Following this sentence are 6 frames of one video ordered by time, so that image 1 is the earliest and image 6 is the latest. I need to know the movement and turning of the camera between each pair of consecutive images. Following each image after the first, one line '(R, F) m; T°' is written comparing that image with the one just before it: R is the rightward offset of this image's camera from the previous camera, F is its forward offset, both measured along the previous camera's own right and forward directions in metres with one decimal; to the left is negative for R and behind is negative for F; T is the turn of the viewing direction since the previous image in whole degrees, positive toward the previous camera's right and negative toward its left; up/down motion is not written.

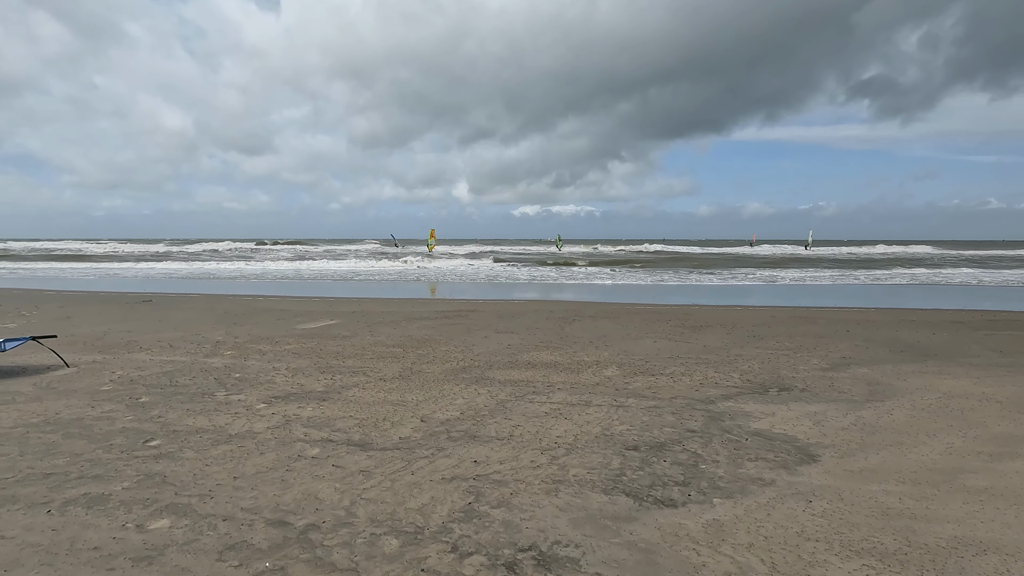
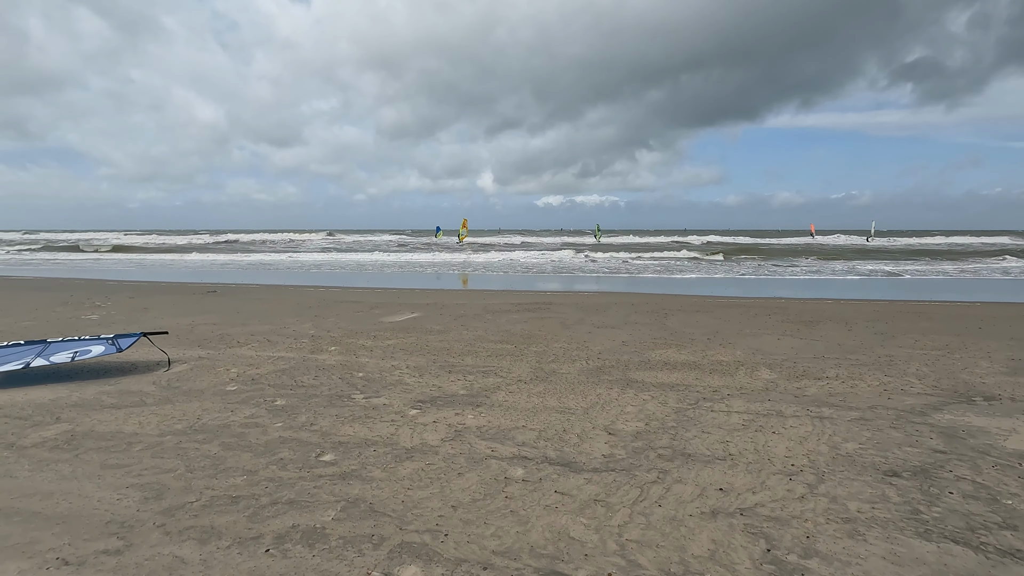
(-1.4, +0.6) m; -2°
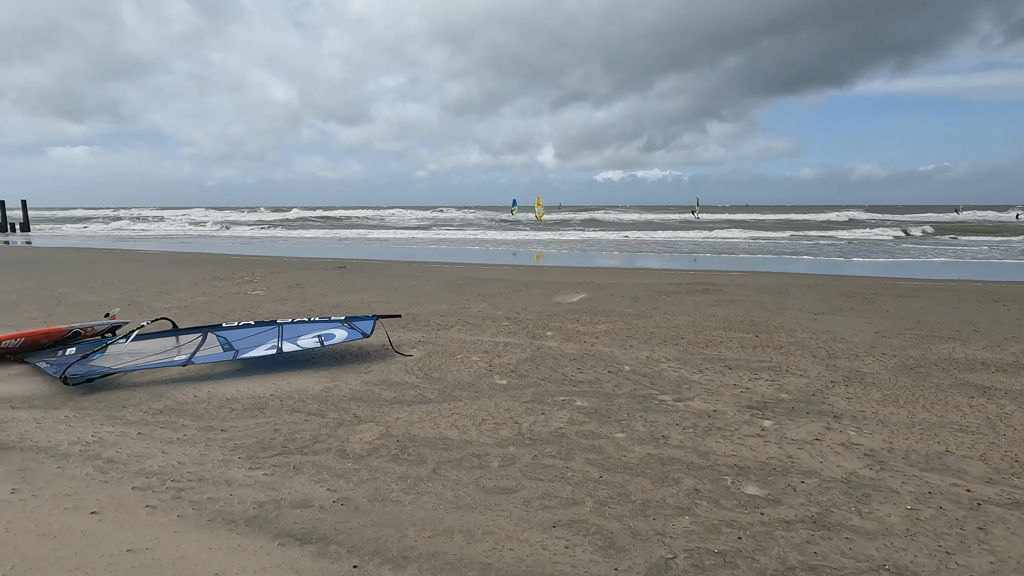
(-2.3, +0.8) m; -6°
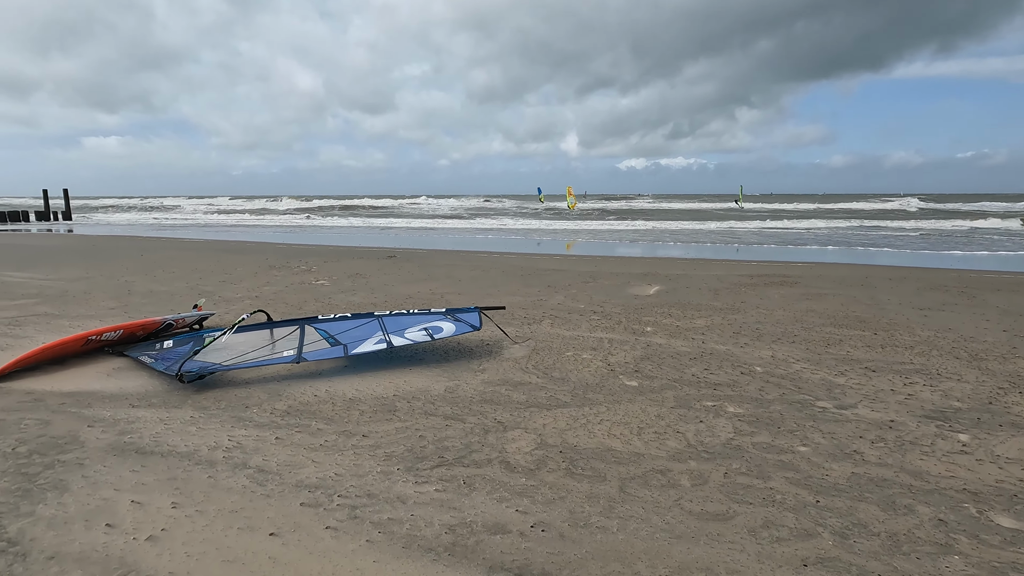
(-0.9, +0.3) m; -2°
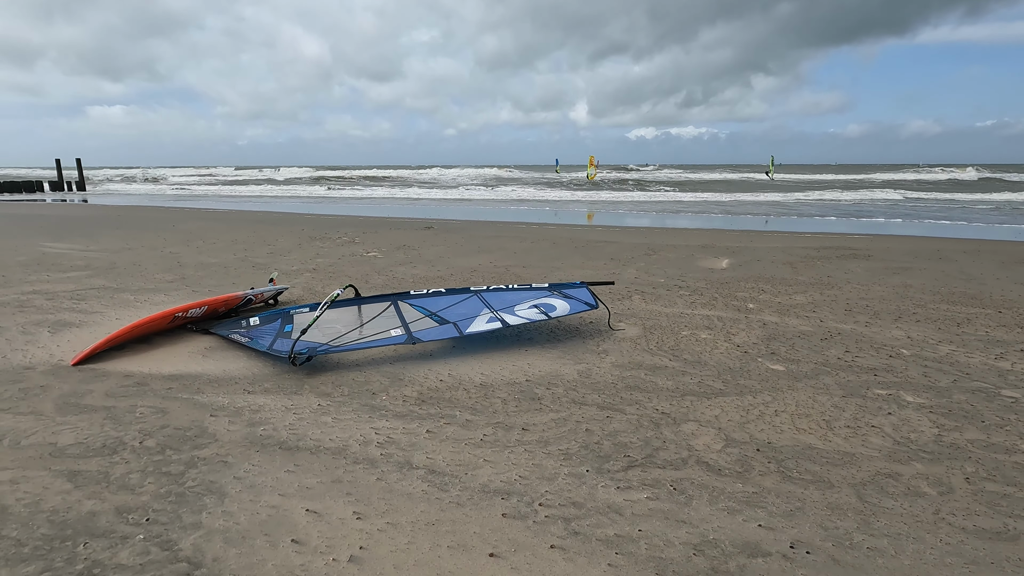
(-1.0, +0.4) m; -1°
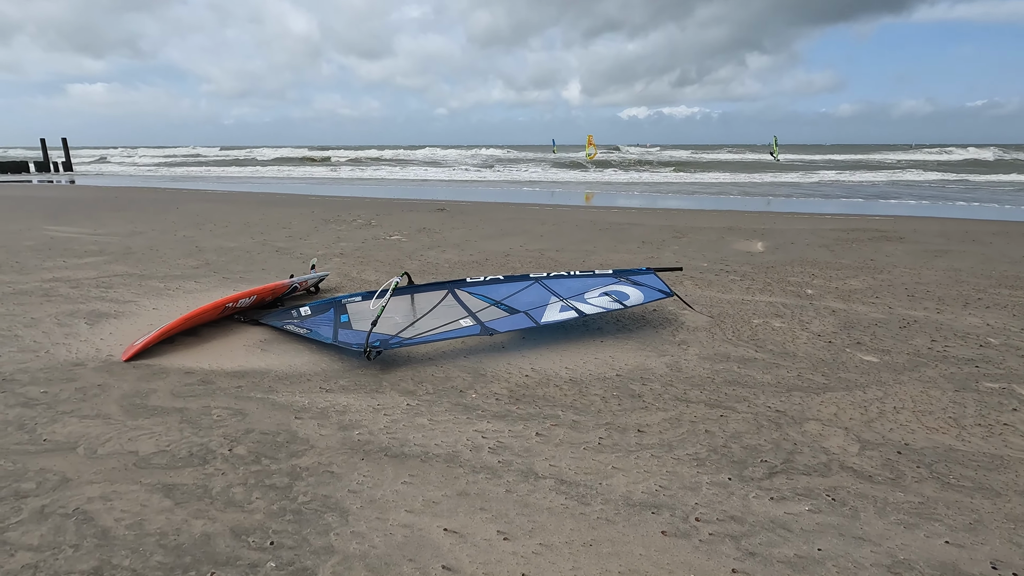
(-0.6, +0.2) m; +1°
